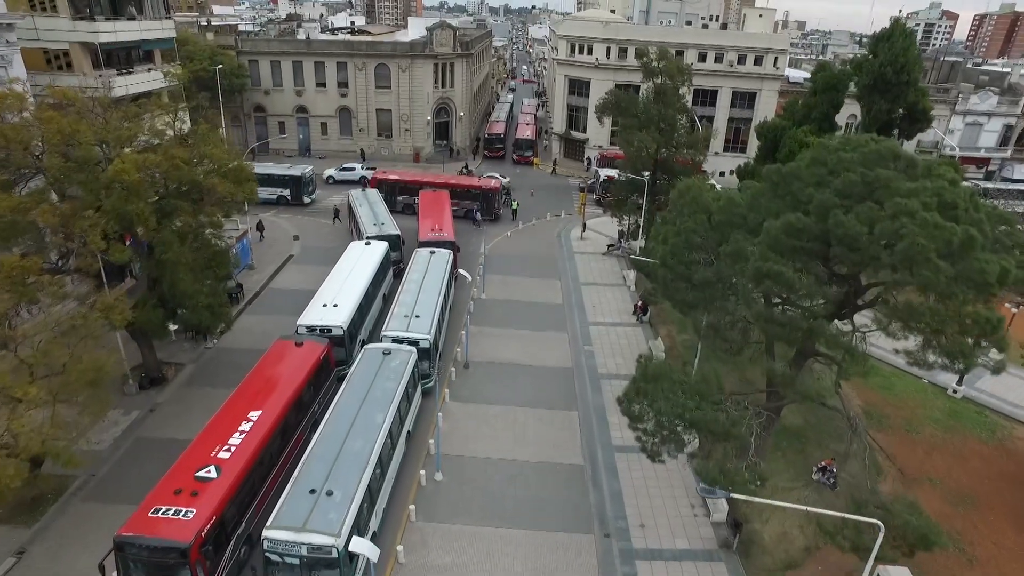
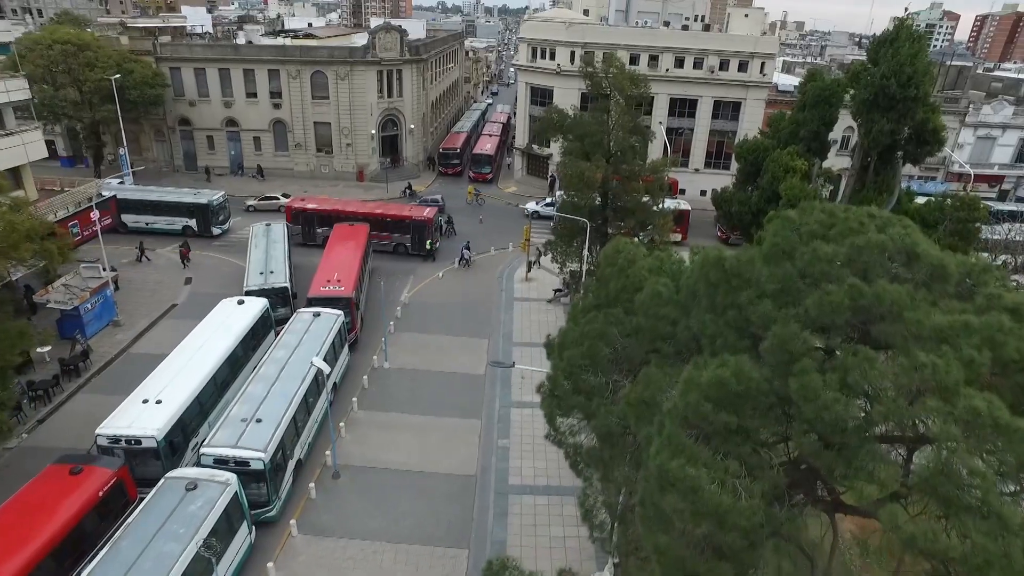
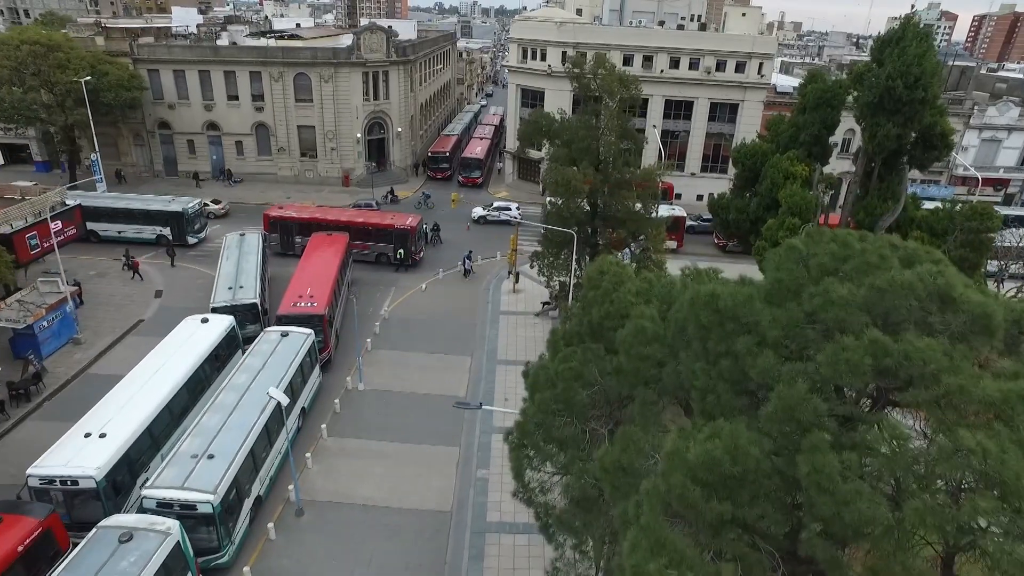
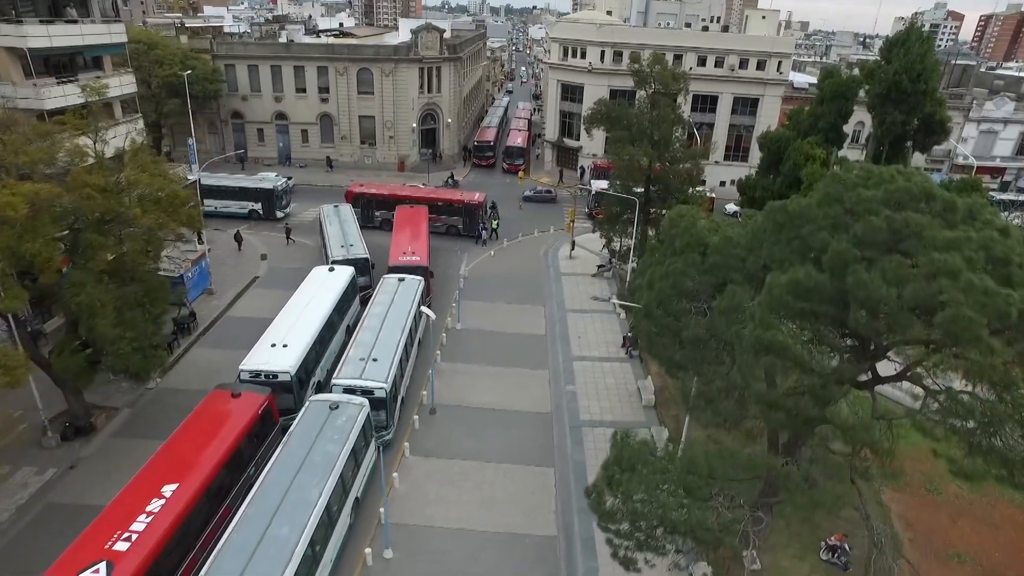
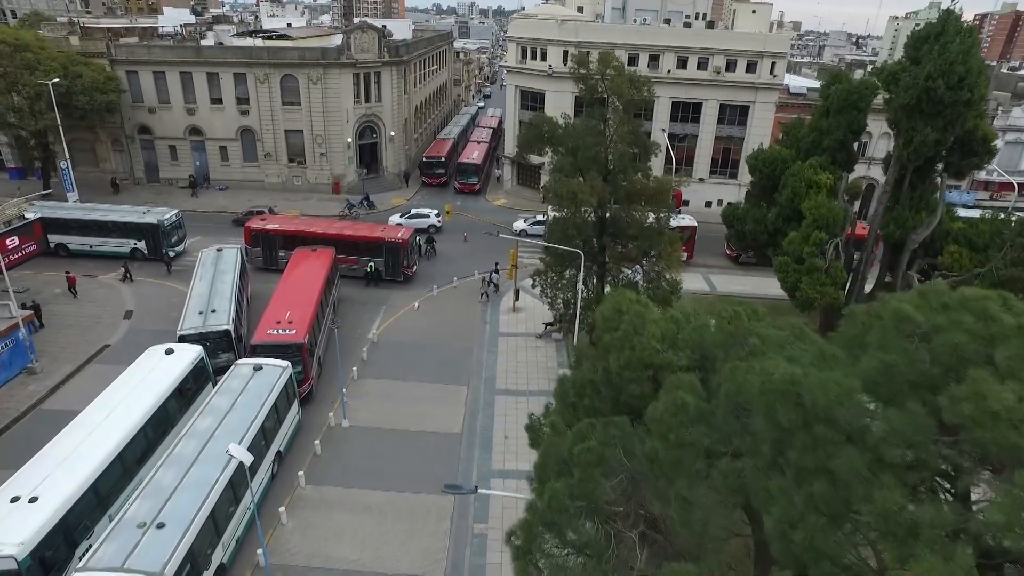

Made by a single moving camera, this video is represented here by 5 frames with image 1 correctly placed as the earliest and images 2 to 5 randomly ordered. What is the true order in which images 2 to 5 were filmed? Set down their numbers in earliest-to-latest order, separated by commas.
4, 2, 3, 5
